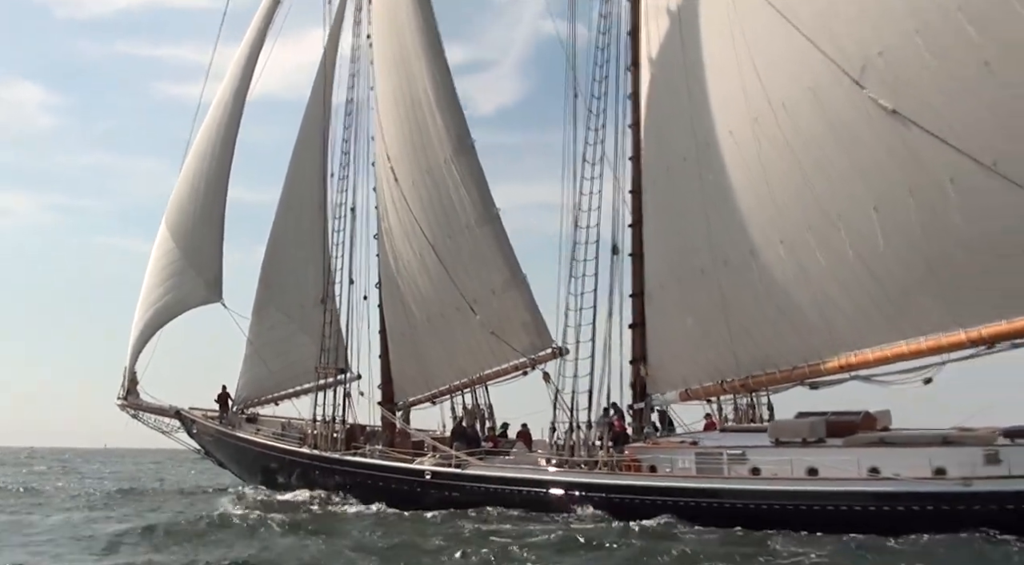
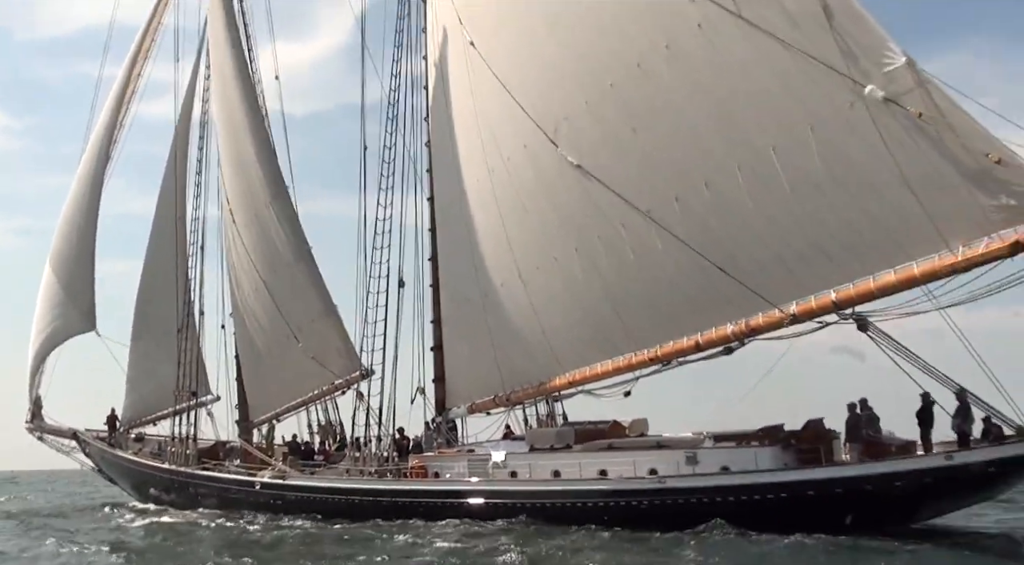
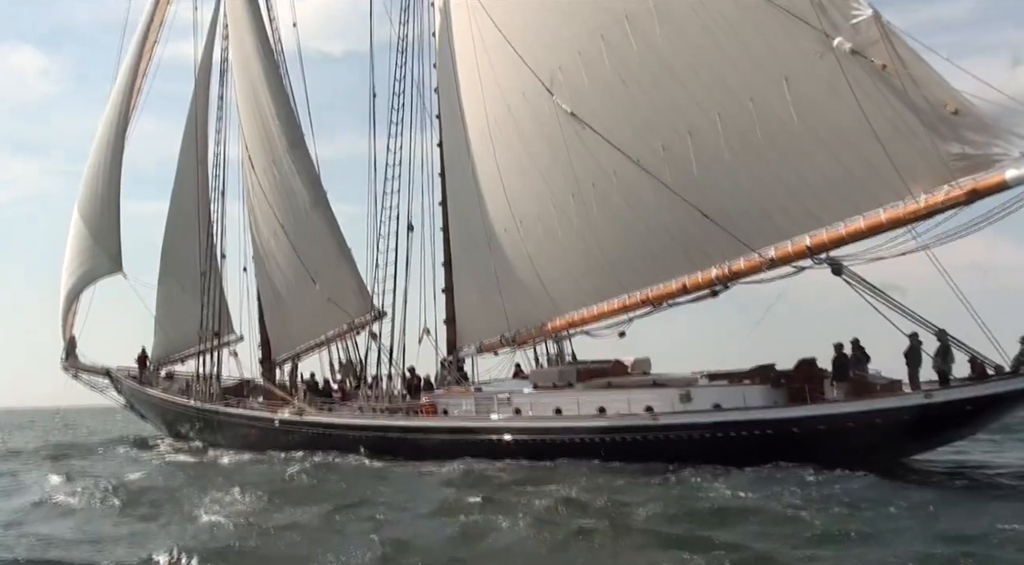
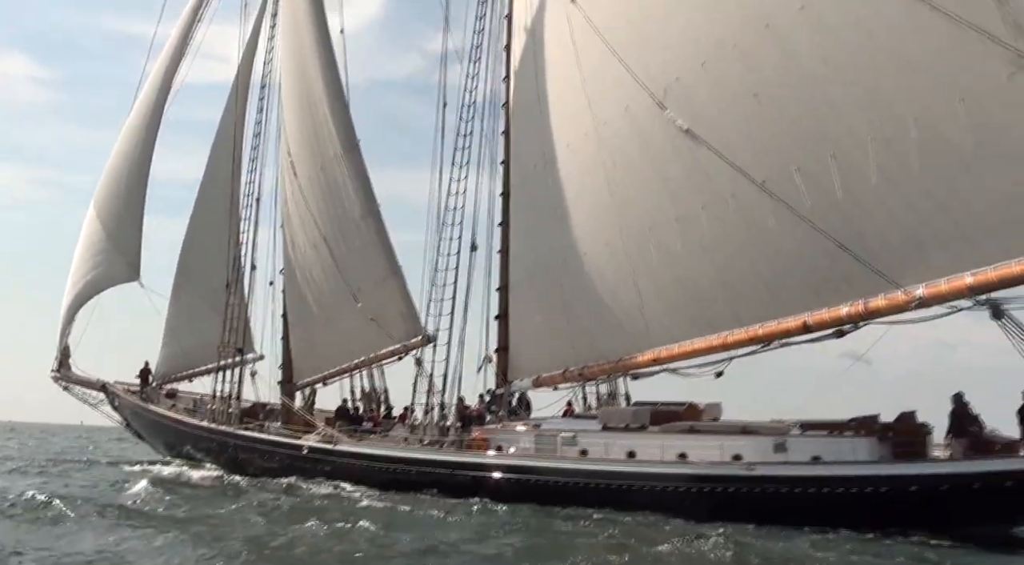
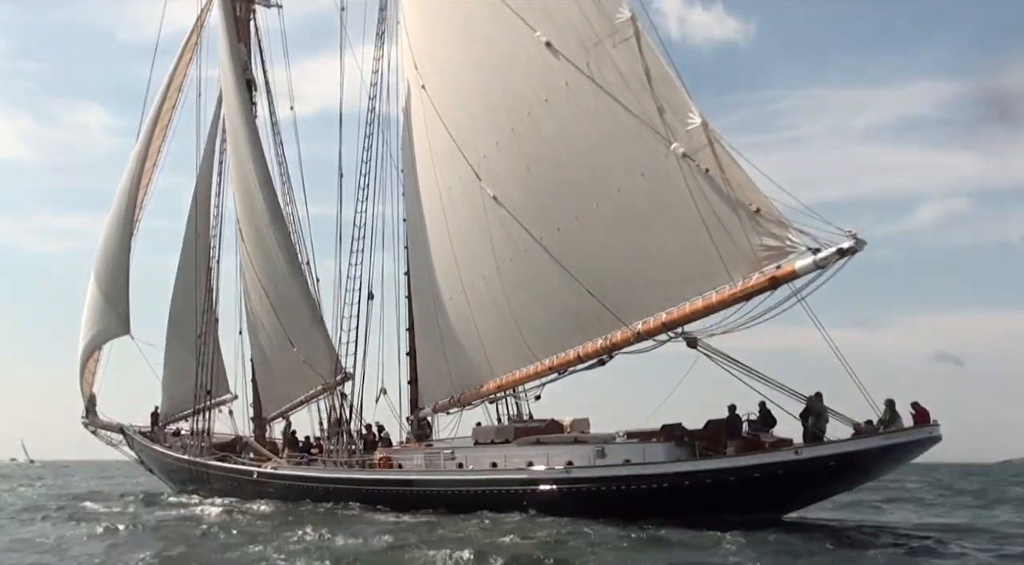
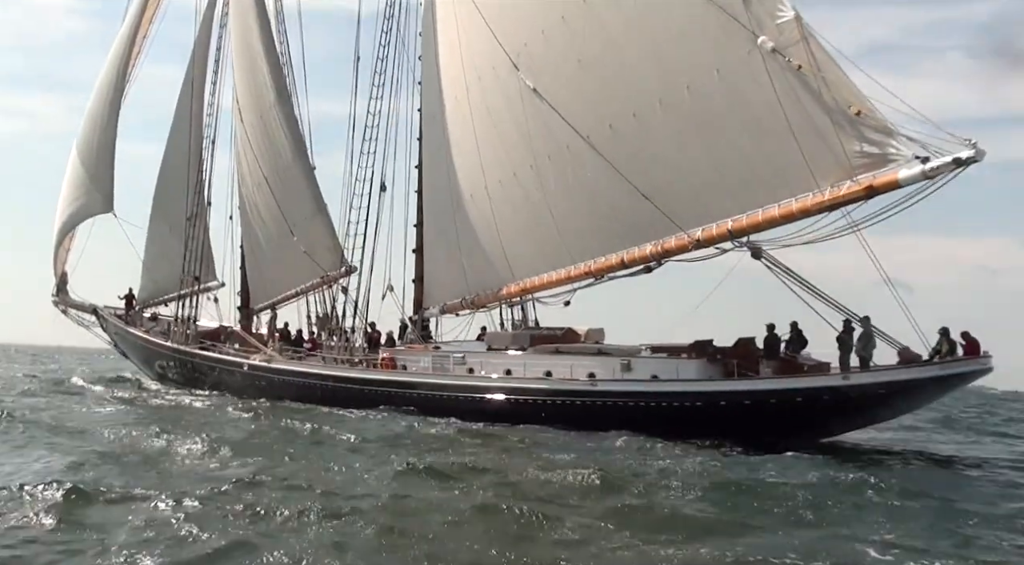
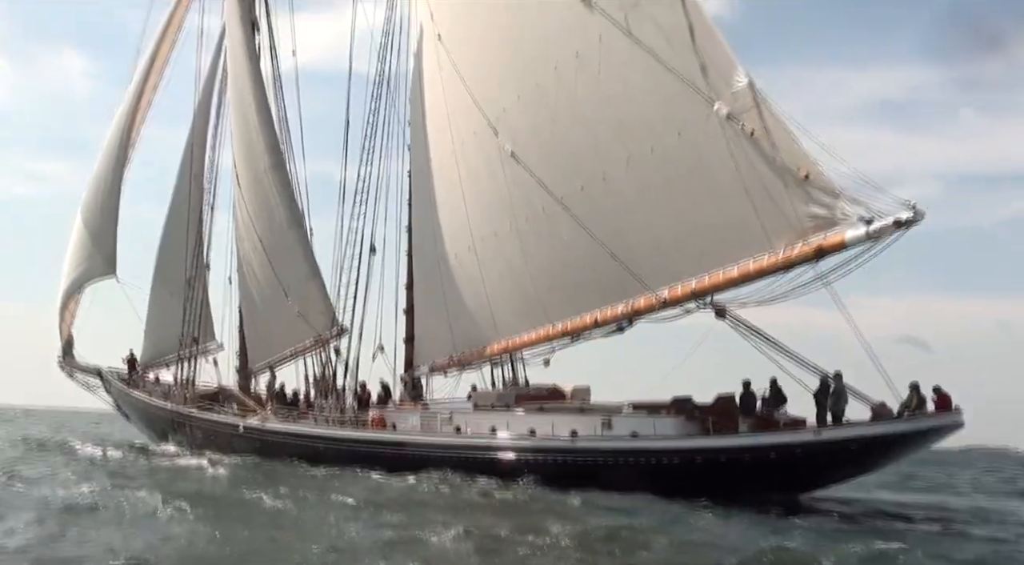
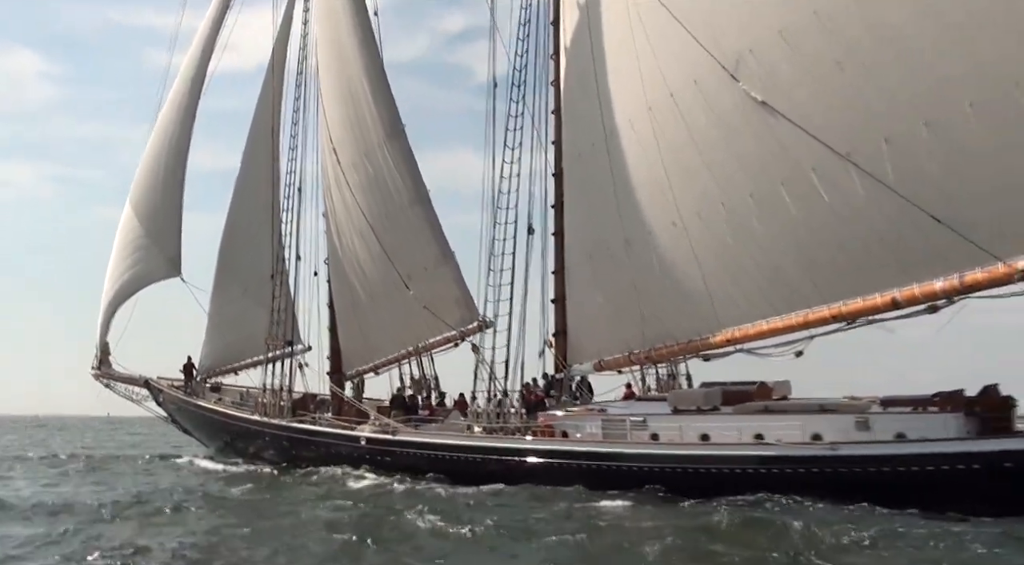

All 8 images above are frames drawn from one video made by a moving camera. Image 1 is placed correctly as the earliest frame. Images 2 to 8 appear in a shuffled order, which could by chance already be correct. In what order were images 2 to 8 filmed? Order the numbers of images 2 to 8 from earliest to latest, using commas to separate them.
8, 4, 2, 3, 6, 7, 5
